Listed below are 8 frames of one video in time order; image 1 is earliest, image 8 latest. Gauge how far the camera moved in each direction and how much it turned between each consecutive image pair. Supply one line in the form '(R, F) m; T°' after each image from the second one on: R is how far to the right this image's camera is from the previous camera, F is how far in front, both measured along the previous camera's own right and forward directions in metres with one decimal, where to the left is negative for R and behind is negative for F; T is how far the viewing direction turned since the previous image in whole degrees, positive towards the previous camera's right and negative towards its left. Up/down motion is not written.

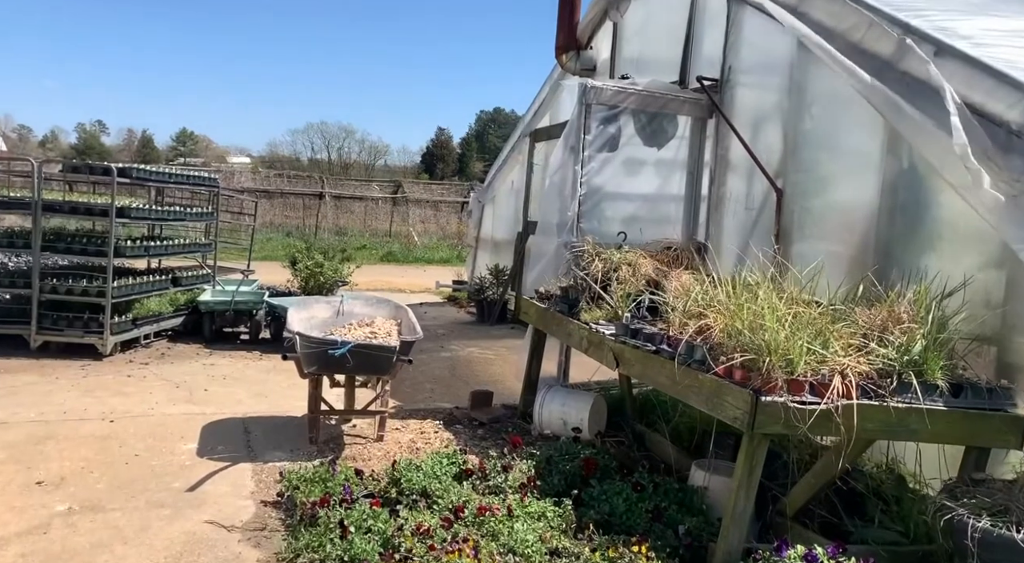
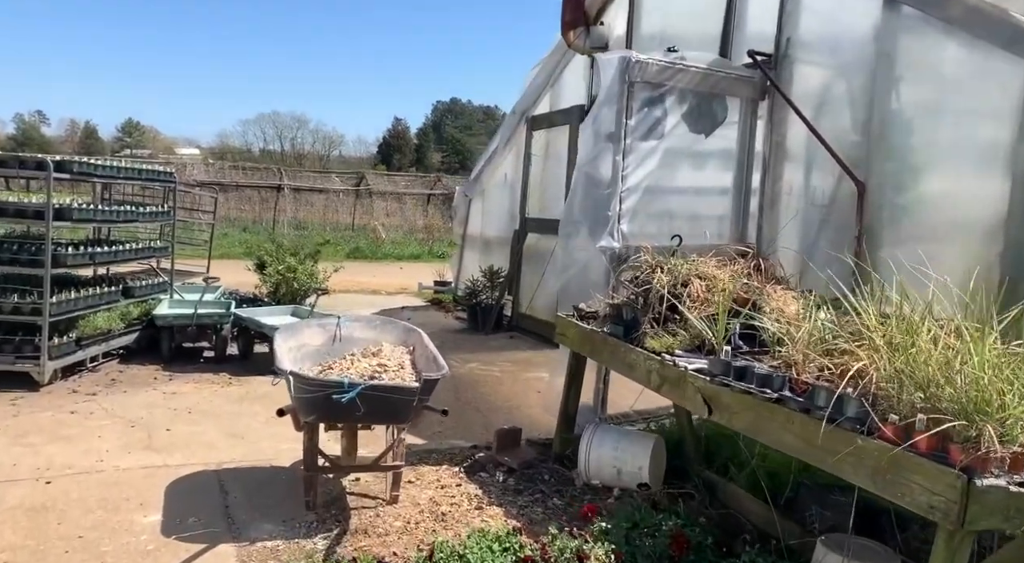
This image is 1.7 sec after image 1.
(-0.4, +0.9) m; +3°
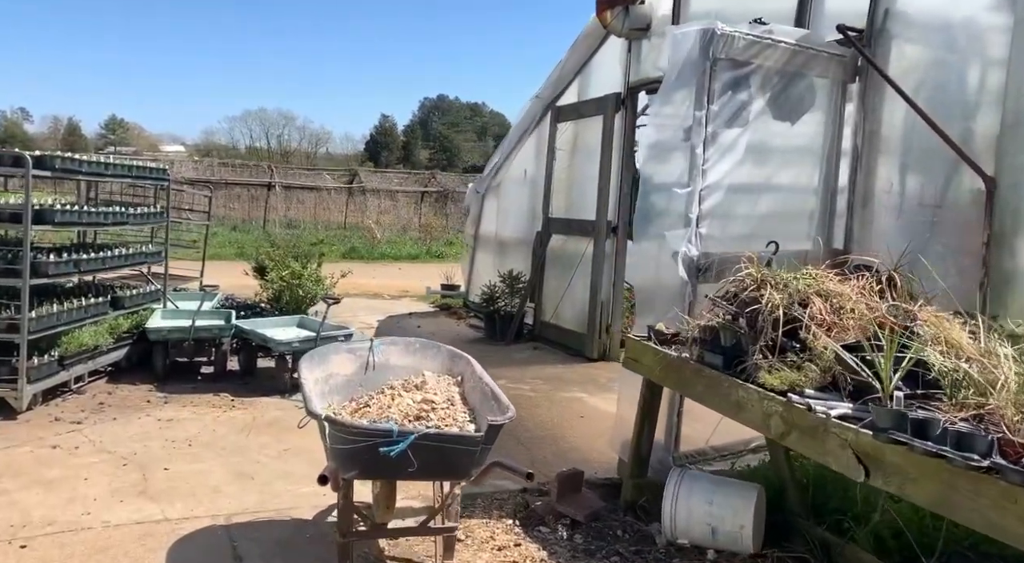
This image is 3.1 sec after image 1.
(-0.3, +0.7) m; +1°
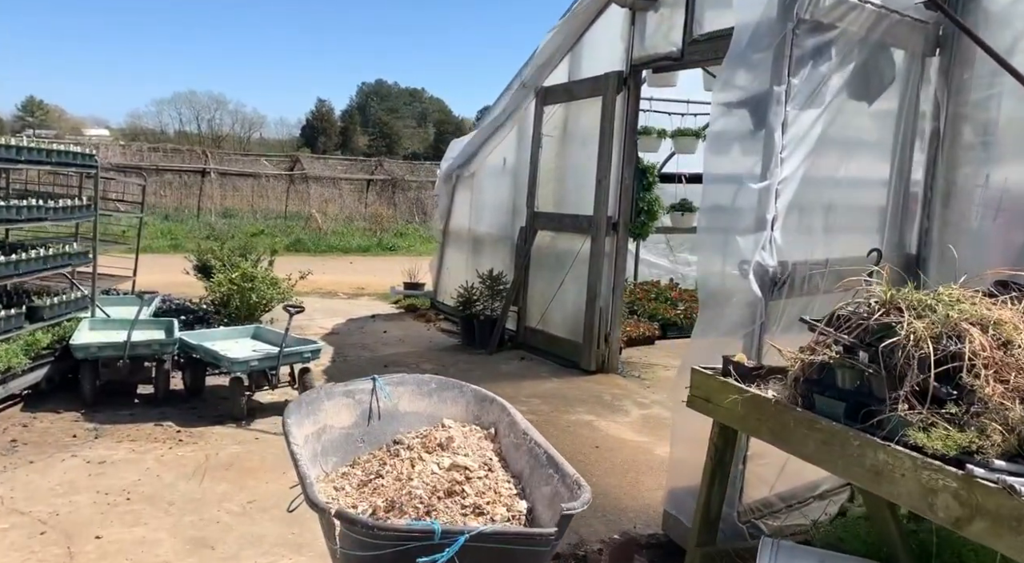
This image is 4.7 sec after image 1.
(-0.4, +0.8) m; +4°
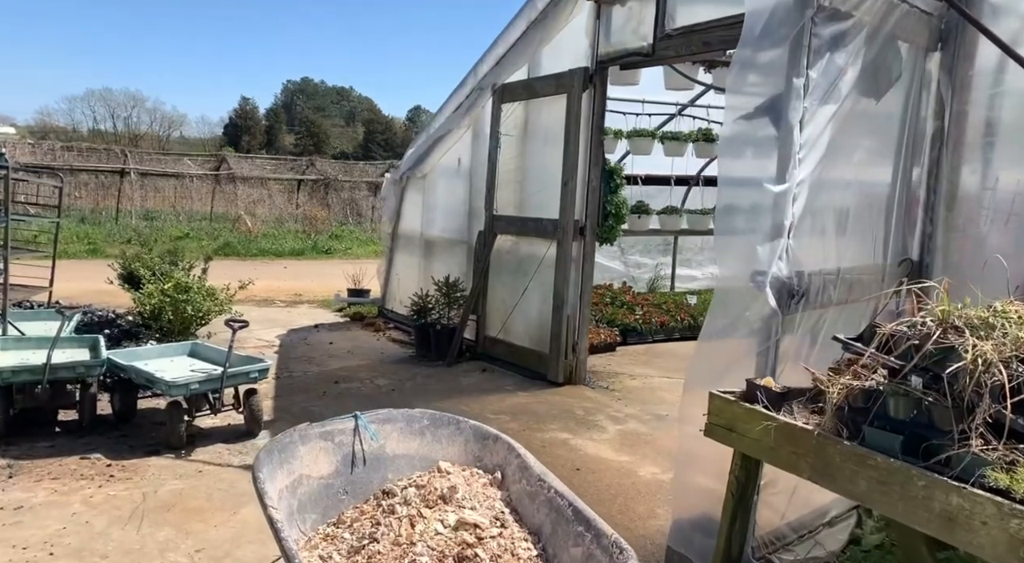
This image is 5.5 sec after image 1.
(-0.2, +0.4) m; +5°
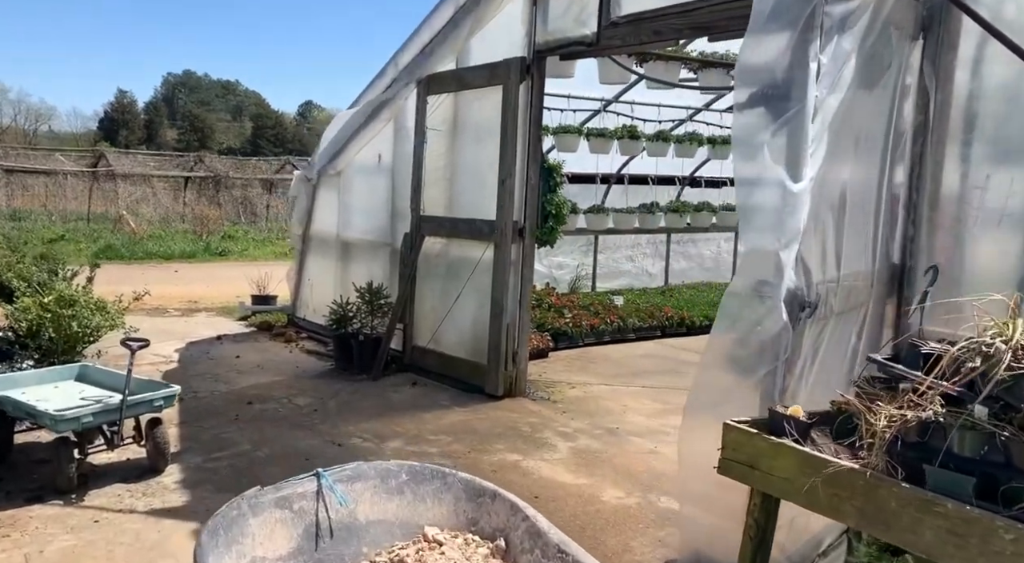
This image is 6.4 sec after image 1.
(-0.2, +0.4) m; +7°
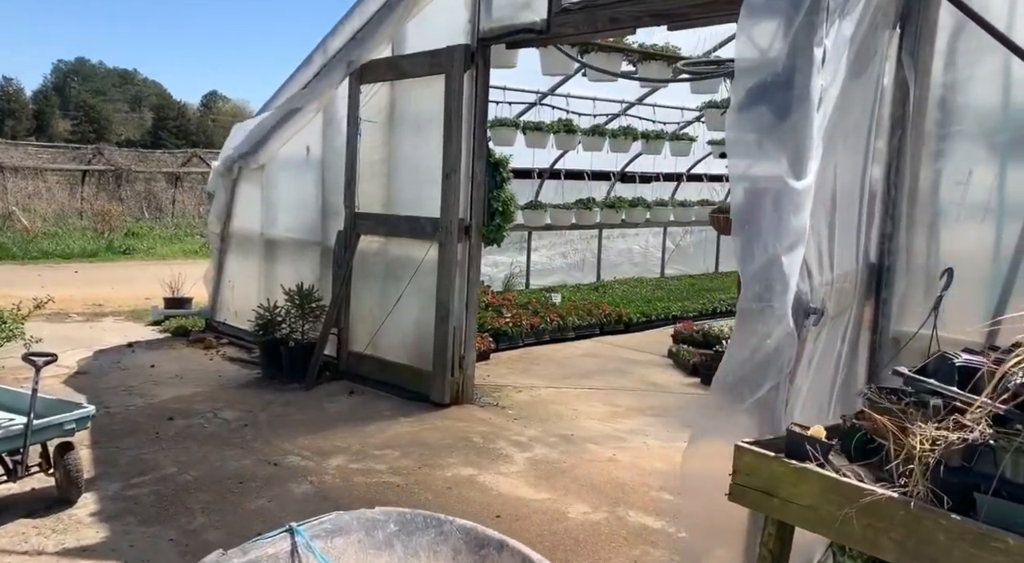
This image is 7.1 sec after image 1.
(-0.2, +0.3) m; +6°
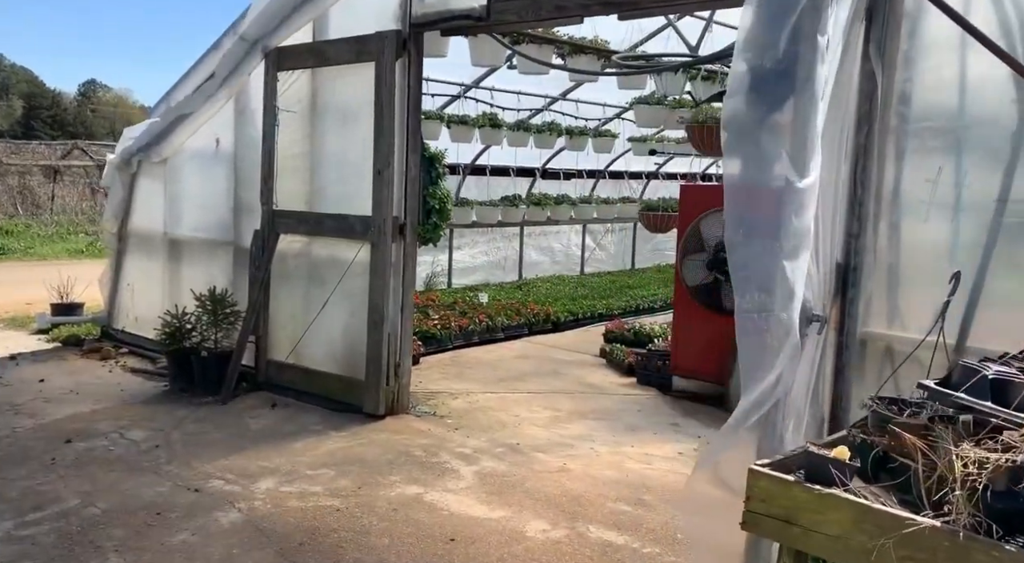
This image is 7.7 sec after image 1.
(-0.2, +0.3) m; +7°
